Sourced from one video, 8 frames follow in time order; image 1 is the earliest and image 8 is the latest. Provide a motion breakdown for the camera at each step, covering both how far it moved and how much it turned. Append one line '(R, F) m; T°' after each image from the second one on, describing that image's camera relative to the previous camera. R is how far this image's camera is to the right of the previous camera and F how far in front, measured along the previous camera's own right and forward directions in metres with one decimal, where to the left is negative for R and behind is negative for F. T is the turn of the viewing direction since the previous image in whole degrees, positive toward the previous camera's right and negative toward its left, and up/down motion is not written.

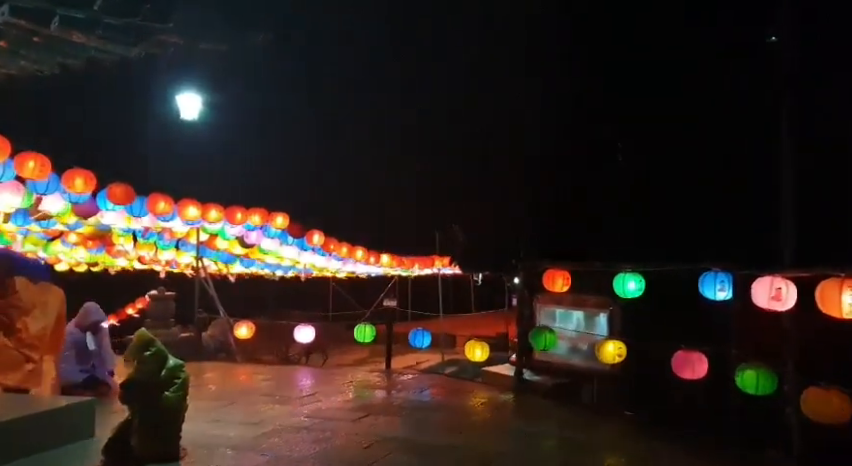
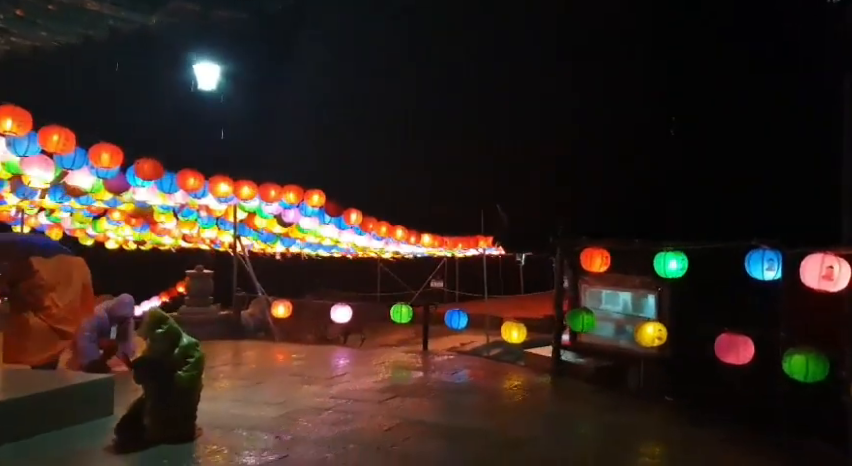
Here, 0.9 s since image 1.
(+0.3, +0.5) m; -5°
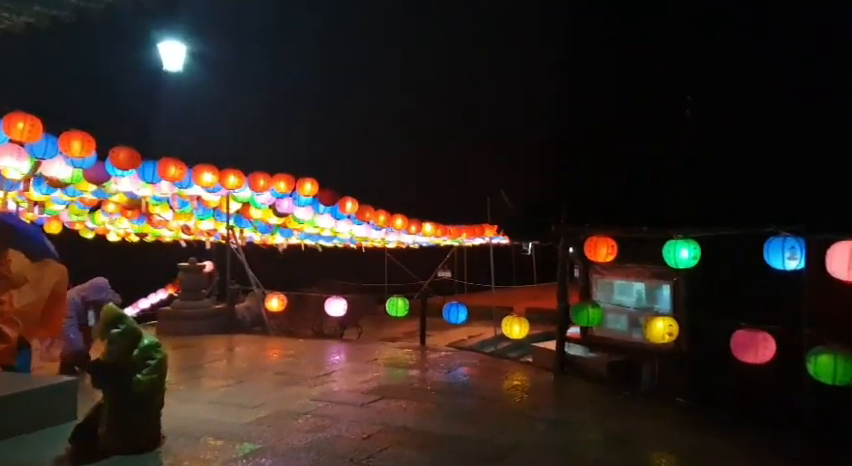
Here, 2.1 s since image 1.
(+0.3, +0.6) m; -1°
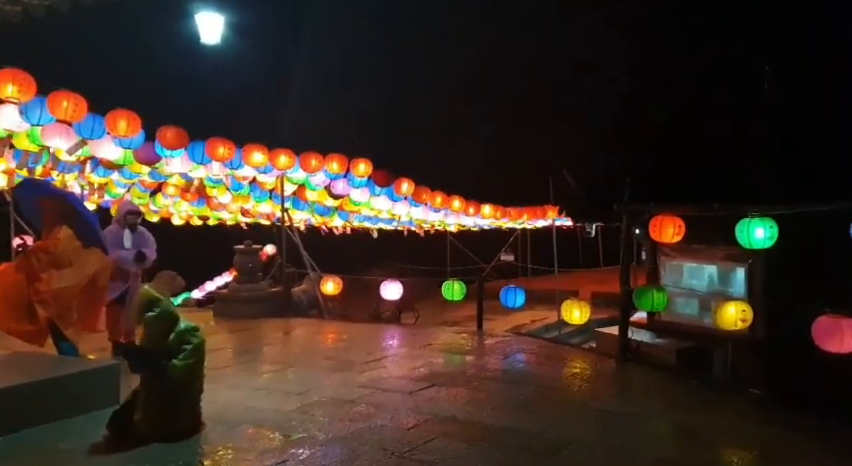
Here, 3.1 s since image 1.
(+0.2, +0.5) m; -6°
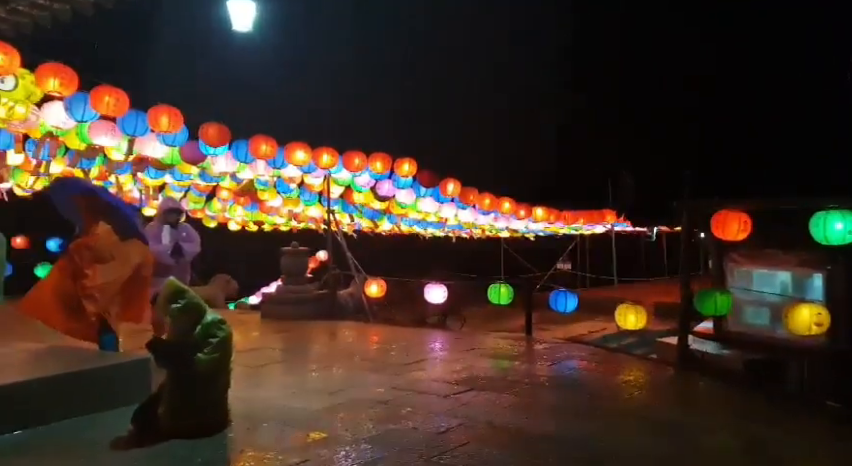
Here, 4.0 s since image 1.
(+0.2, +0.4) m; -5°
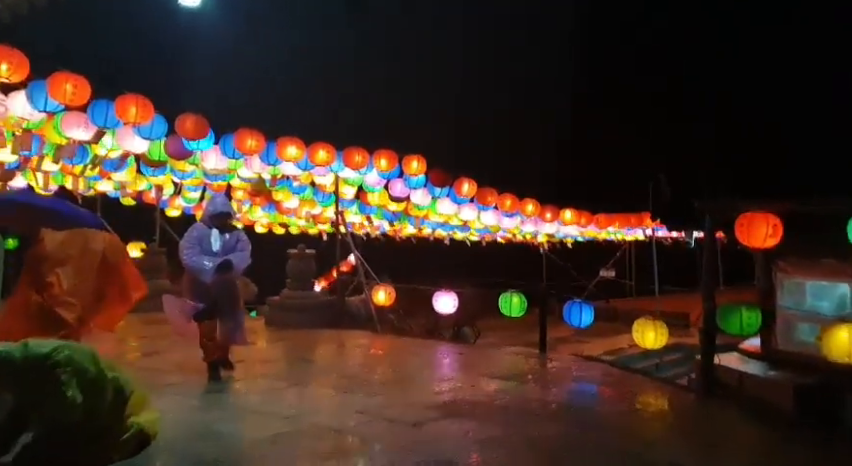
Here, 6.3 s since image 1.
(+0.8, +0.9) m; -5°
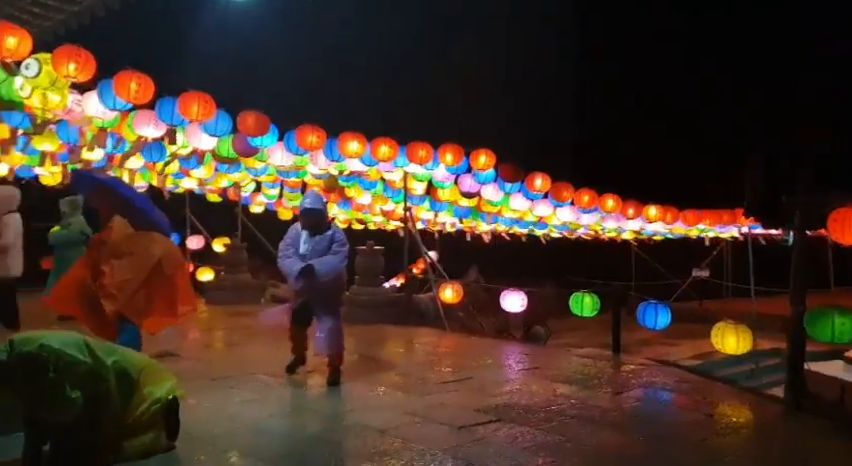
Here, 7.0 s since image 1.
(+0.4, +0.3) m; -8°
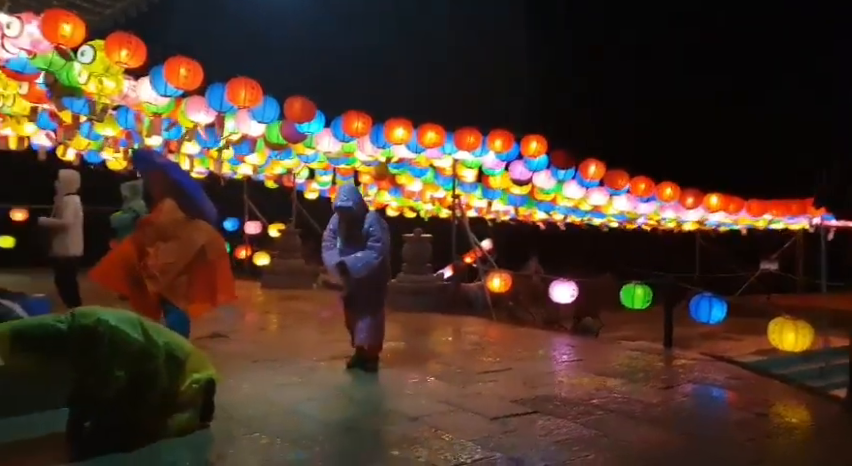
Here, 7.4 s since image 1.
(+0.2, +0.1) m; -5°
